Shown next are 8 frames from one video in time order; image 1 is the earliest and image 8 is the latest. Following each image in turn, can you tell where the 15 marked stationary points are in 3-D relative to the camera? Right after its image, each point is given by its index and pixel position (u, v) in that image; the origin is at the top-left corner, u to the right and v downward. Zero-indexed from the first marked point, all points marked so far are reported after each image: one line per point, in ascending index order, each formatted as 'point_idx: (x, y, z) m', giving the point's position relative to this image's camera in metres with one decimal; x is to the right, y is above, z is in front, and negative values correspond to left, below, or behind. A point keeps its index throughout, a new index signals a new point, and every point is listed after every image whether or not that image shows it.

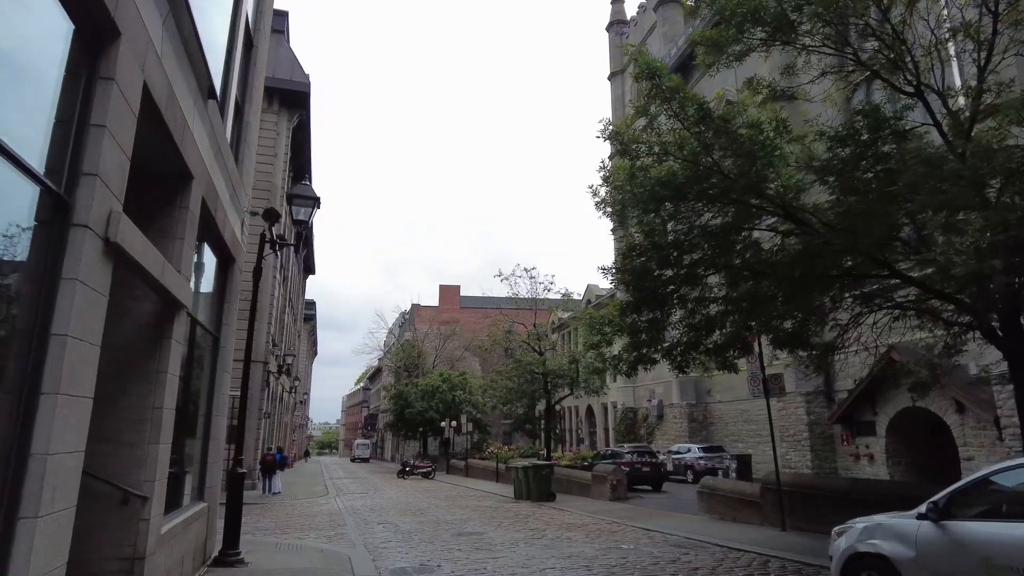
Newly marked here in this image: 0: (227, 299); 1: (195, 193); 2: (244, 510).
0: (-4.3, -0.1, +9.5) m
1: (-3.1, +1.0, +6.3) m
2: (-6.9, -5.7, +16.4) m
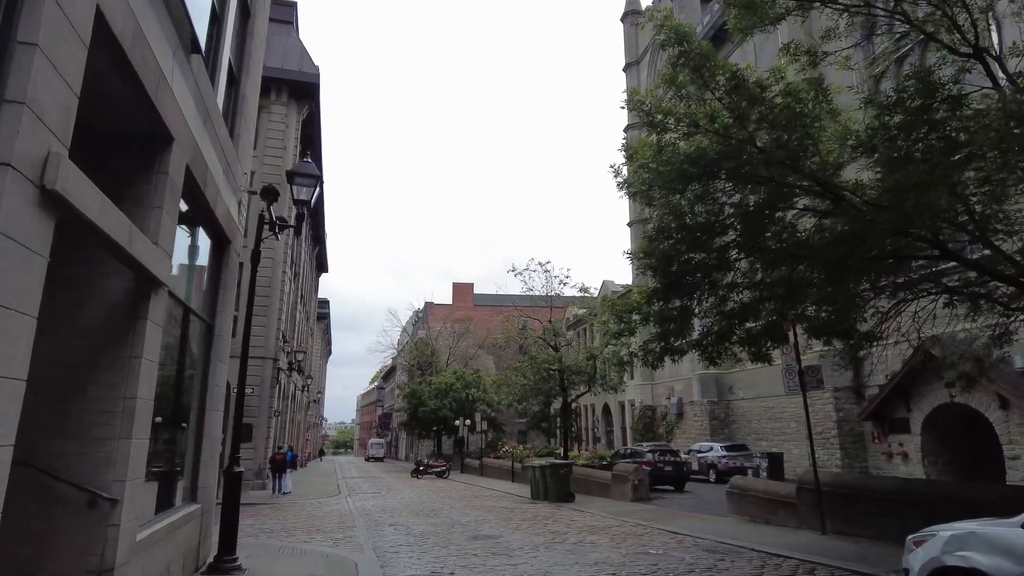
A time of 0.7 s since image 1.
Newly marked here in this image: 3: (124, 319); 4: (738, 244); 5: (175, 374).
0: (-4.0, +0.1, +8.8) m
1: (-3.0, +1.2, +5.6) m
2: (-6.5, -5.6, +15.8) m
3: (-3.3, -0.2, +5.2) m
4: (+3.7, +0.7, +10.4) m
5: (-4.1, -1.0, +7.5) m
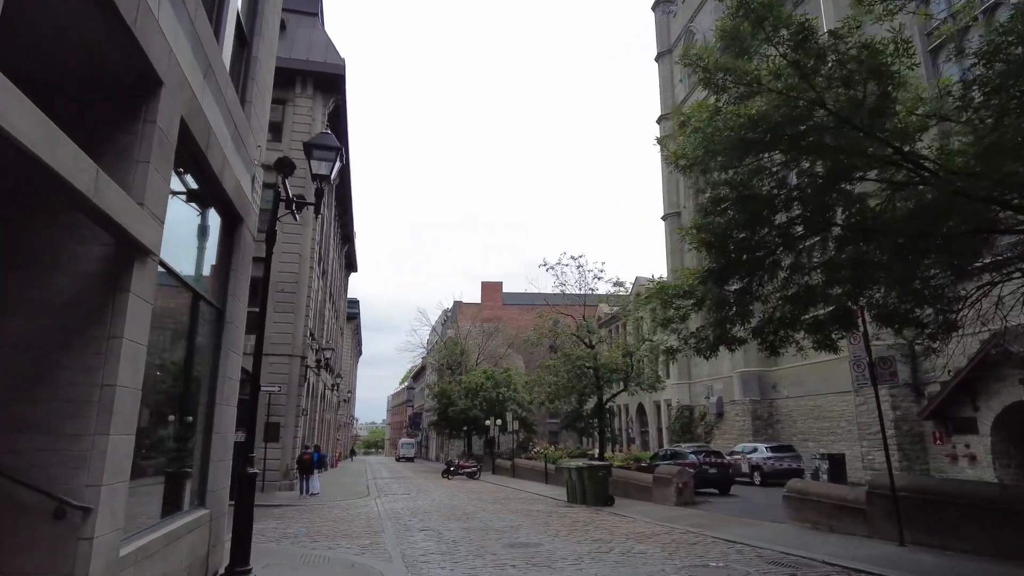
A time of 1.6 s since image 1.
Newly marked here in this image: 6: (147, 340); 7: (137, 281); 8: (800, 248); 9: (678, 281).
0: (-3.5, +0.3, +8.0) m
1: (-2.6, +1.4, +4.8) m
2: (-5.6, -5.4, +15.1) m
3: (-2.9, 0.0, +4.5) m
4: (+4.2, +1.0, +9.3) m
5: (-3.6, -0.8, +6.8) m
6: (-2.8, -0.4, +4.8) m
7: (-2.8, +0.1, +4.6) m
8: (+4.4, +0.6, +9.7) m
9: (+3.1, +0.1, +11.6) m
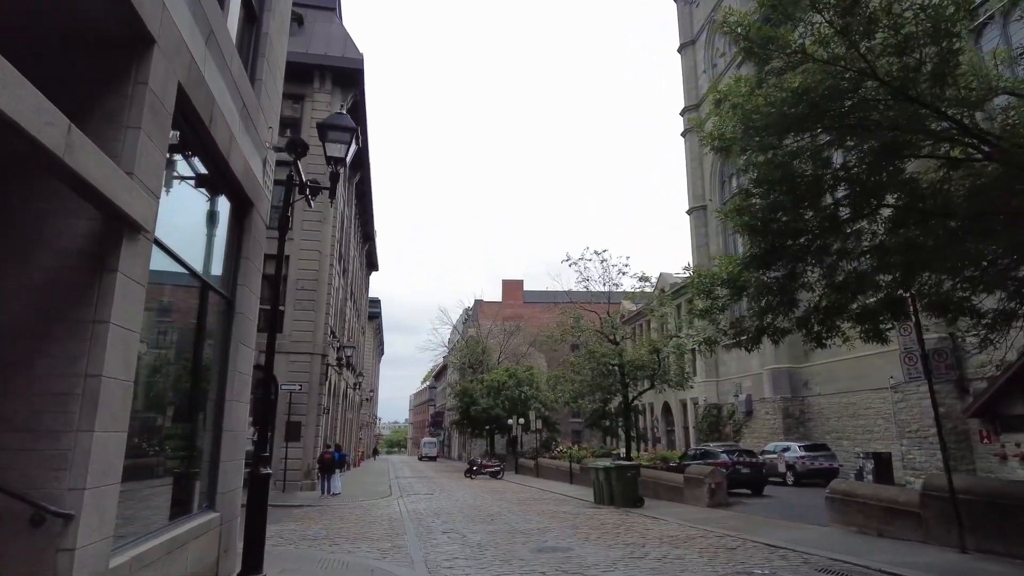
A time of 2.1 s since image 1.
0: (-3.2, +0.4, +7.6) m
1: (-2.4, +1.5, +4.3) m
2: (-5.0, -5.3, +14.8) m
3: (-2.7, +0.1, +4.0) m
4: (+4.6, +1.2, +8.7) m
5: (-3.3, -0.7, +6.3) m
6: (-2.5, -0.3, +4.3) m
7: (-2.5, +0.2, +4.2) m
8: (+4.7, +0.8, +9.0) m
9: (+3.5, +0.3, +10.9) m
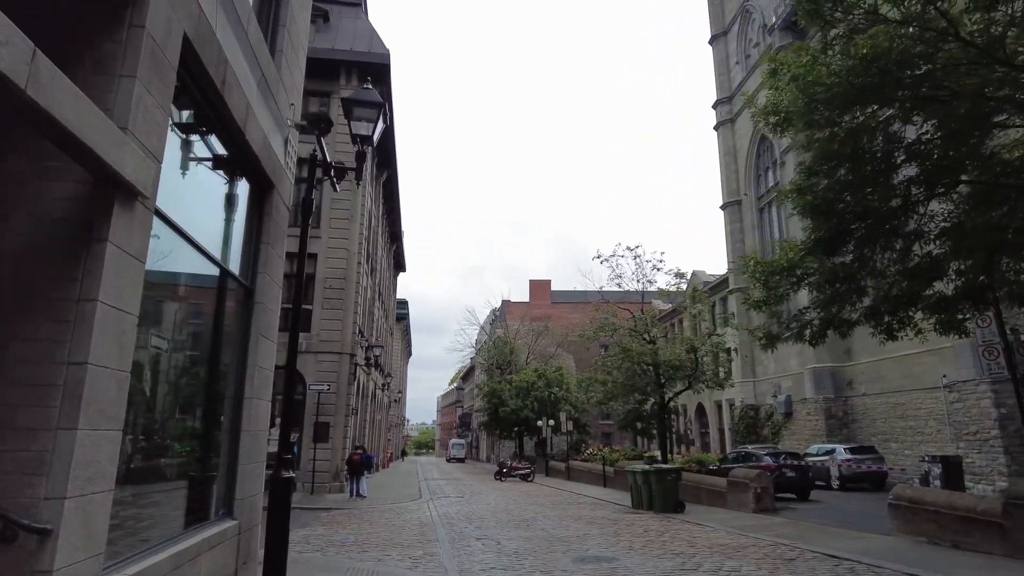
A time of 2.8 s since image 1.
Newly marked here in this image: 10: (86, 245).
0: (-2.7, +0.5, +7.1) m
1: (-2.1, +1.6, +3.8) m
2: (-4.2, -5.2, +14.3) m
3: (-2.4, +0.2, +3.5) m
4: (+5.1, +1.3, +7.8) m
5: (-2.9, -0.6, +5.8) m
6: (-2.2, -0.1, +3.8) m
7: (-2.2, +0.3, +3.6) m
8: (+5.2, +1.0, +8.2) m
9: (+4.1, +0.5, +10.1) m
10: (-2.3, +0.2, +3.4) m
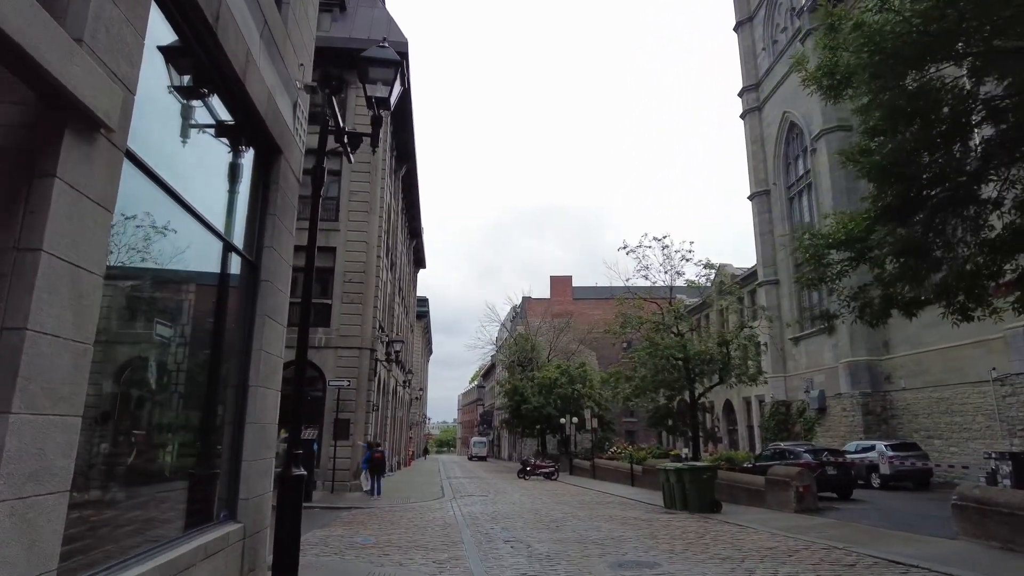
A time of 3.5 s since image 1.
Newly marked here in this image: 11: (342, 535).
0: (-2.4, +0.7, +6.4) m
1: (-1.9, +1.8, +3.1) m
2: (-3.6, -5.0, +13.7) m
3: (-2.2, +0.4, +2.8) m
4: (+5.4, +1.6, +6.9) m
5: (-2.6, -0.4, +5.2) m
6: (-2.0, +0.1, +3.1) m
7: (-2.0, +0.5, +3.0) m
8: (+5.6, +1.3, +7.3) m
9: (+4.5, +0.8, +9.3) m
10: (-2.0, +0.4, +2.7) m
11: (-3.0, -4.4, +11.2) m
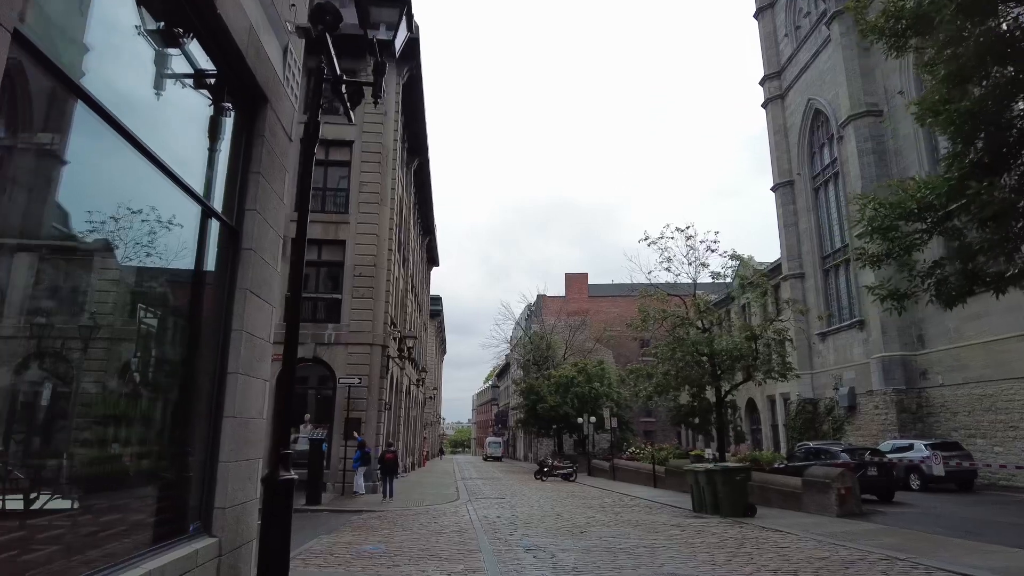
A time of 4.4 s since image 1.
0: (-2.2, +0.9, +5.6) m
1: (-1.7, +2.1, +2.2) m
2: (-3.2, -4.7, +12.9) m
3: (-2.0, +0.7, +1.9) m
4: (+5.7, +1.9, +5.9) m
5: (-2.4, -0.1, +4.3) m
6: (-1.8, +0.3, +2.2) m
7: (-1.9, +0.8, +2.1) m
8: (+5.8, +1.5, +6.3) m
9: (+4.8, +1.0, +8.3) m
10: (-1.9, +0.6, +1.9) m
11: (-2.7, -4.2, +10.4) m
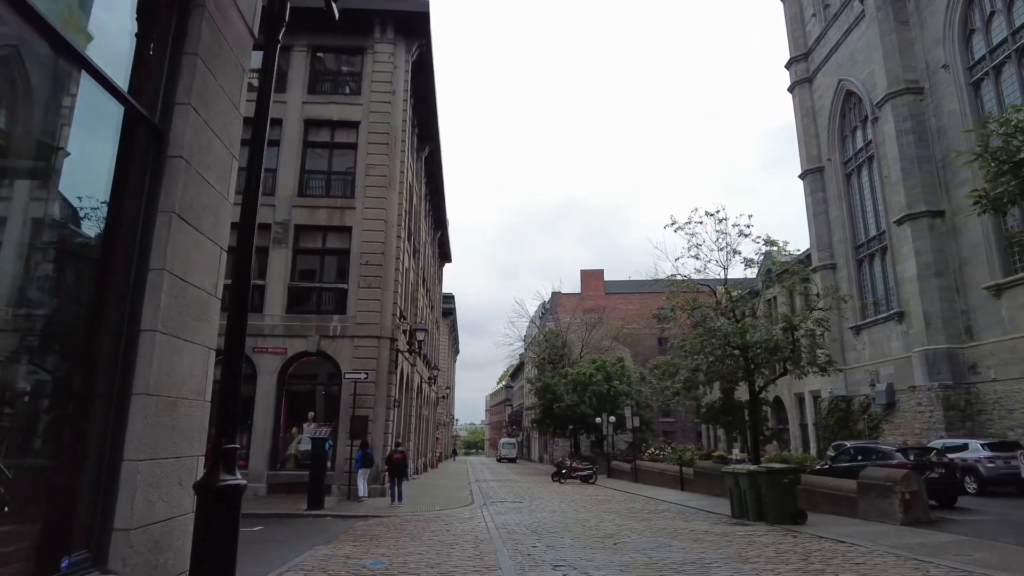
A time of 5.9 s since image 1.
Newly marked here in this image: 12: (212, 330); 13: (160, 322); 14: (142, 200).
0: (-2.0, +1.3, +4.1) m
1: (-1.6, +2.5, +0.8) m
2: (-2.8, -4.4, +11.4) m
3: (-1.9, +1.1, +0.5) m
4: (+5.9, +2.3, +4.3) m
5: (-2.2, +0.3, +2.9) m
6: (-1.7, +0.7, +0.8) m
7: (-1.7, +1.2, +0.7) m
8: (+6.1, +2.0, +4.7) m
9: (+5.1, +1.5, +6.7) m
10: (-1.7, +1.0, +0.4) m
11: (-2.3, -3.8, +9.0) m
12: (-2.0, -0.3, +4.2) m
13: (-2.0, -0.3, +3.9) m
14: (-2.1, +0.5, +3.5) m
